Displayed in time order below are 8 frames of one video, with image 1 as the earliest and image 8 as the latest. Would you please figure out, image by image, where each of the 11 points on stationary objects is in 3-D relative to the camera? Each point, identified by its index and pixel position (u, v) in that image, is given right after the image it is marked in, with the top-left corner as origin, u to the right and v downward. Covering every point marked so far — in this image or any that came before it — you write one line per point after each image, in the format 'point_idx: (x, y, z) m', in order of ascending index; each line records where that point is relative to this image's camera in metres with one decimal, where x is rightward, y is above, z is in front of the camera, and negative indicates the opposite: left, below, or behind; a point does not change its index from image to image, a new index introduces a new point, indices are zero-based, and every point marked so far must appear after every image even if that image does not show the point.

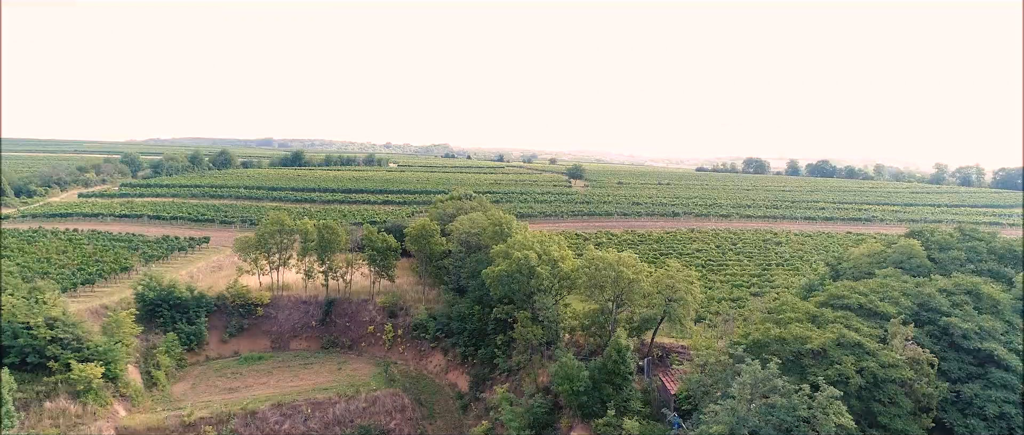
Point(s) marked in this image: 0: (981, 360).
0: (+13.1, -4.0, +18.8) m
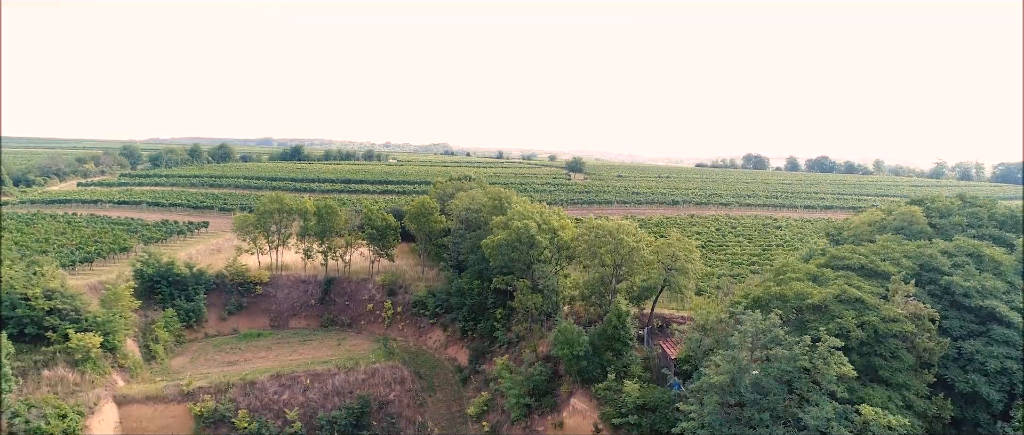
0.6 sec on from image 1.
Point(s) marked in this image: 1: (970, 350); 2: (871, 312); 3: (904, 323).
0: (+13.1, -2.8, +18.8) m
1: (+12.1, -3.5, +17.9) m
2: (+9.2, -2.4, +17.3) m
3: (+9.8, -2.7, +16.9) m
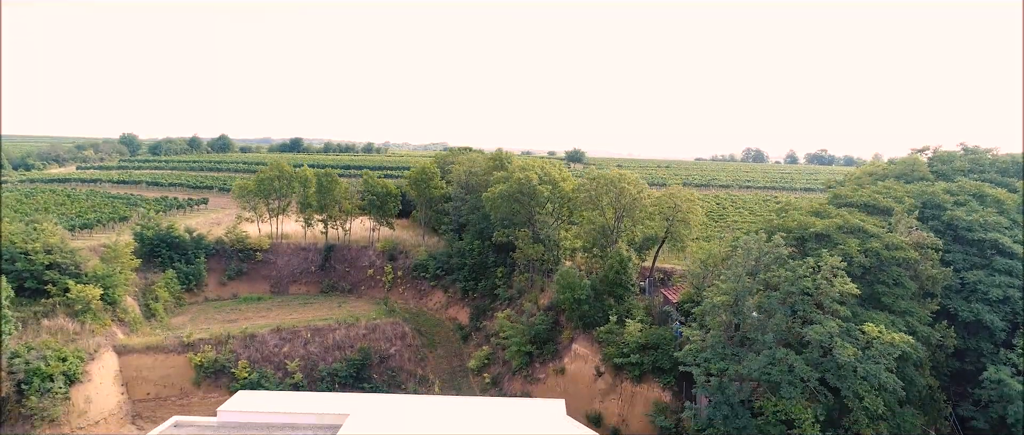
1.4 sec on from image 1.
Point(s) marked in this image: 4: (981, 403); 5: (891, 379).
0: (+13.1, -0.9, +18.7) m
1: (+12.2, -1.6, +17.9) m
2: (+9.3, -0.6, +17.3) m
3: (+9.9, -0.8, +16.9) m
4: (+11.9, -4.7, +17.1) m
5: (+8.4, -3.5, +14.9) m
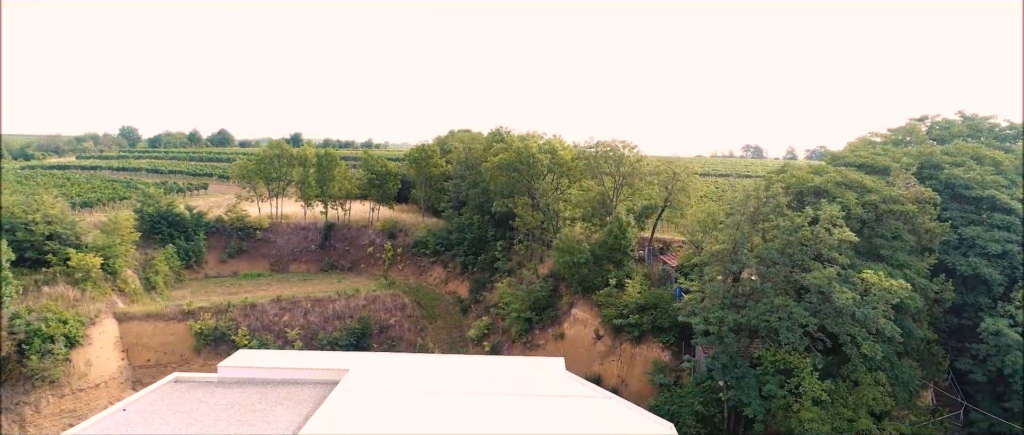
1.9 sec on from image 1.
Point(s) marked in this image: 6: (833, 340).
0: (+13.1, +0.2, +18.8) m
1: (+12.2, -0.5, +18.0) m
2: (+9.3, +0.6, +17.3) m
3: (+9.9, +0.4, +17.0) m
4: (+11.9, -3.5, +17.2) m
5: (+8.3, -2.4, +15.0) m
6: (+7.4, -2.9, +15.6) m
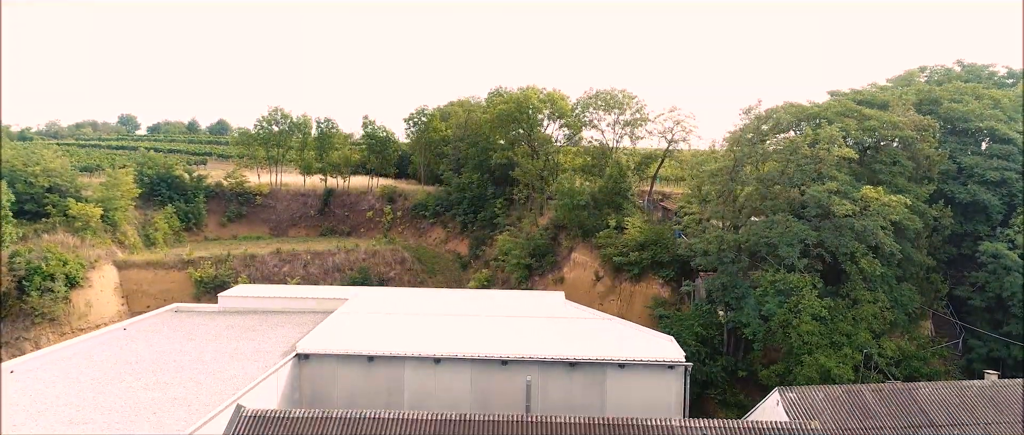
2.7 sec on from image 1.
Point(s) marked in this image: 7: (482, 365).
0: (+13.1, +2.1, +18.9) m
1: (+12.2, +1.4, +18.0) m
2: (+9.3, +2.5, +17.4) m
3: (+9.9, +2.2, +17.0) m
4: (+11.9, -1.6, +17.2) m
5: (+8.4, -0.5, +15.0) m
6: (+7.4, -1.0, +15.7) m
7: (-0.6, -2.9, +13.4) m
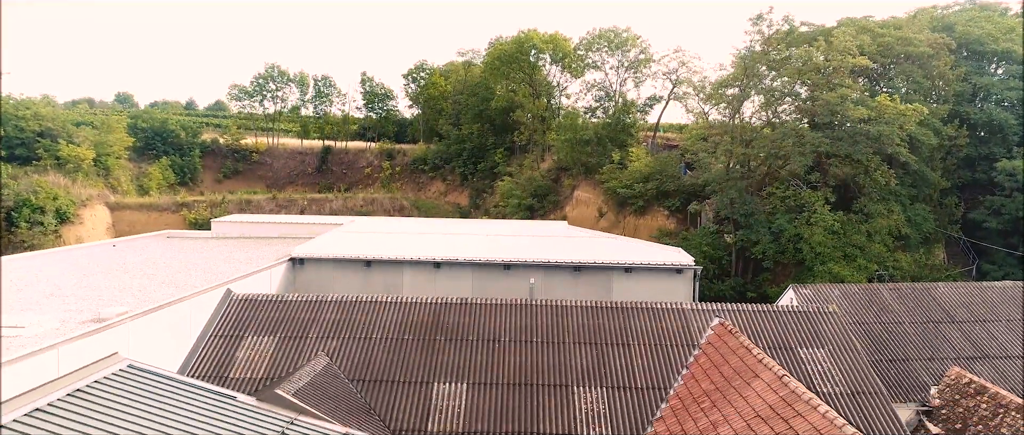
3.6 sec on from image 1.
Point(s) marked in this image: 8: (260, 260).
0: (+13.2, +4.1, +18.3) m
1: (+12.2, +3.4, +17.5) m
2: (+9.3, +4.5, +16.8) m
3: (+9.9, +4.2, +16.5) m
4: (+11.9, +0.3, +16.7) m
5: (+8.4, +1.5, +14.5) m
6: (+7.5, +1.0, +15.2) m
7: (-0.5, -1.0, +12.9) m
8: (-5.1, -0.9, +13.6) m
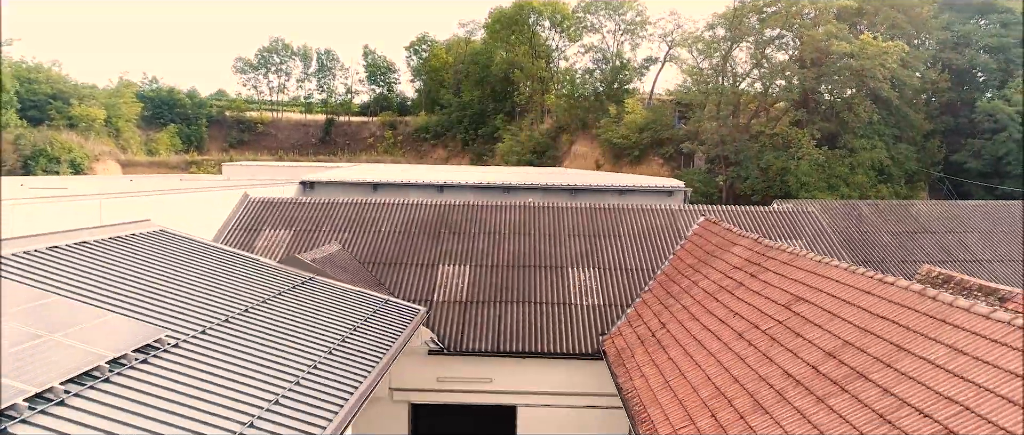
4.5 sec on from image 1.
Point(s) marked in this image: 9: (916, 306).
0: (+13.2, +5.6, +19.0) m
1: (+12.2, +4.9, +18.1) m
2: (+9.3, +6.0, +17.5) m
3: (+9.9, +5.7, +17.1) m
4: (+11.9, +1.9, +17.4) m
5: (+8.4, +3.0, +15.2) m
6: (+7.5, +2.5, +15.8) m
7: (-0.6, +0.5, +13.6) m
8: (-5.1, +0.6, +14.3) m
9: (+2.7, -0.6, +4.5) m
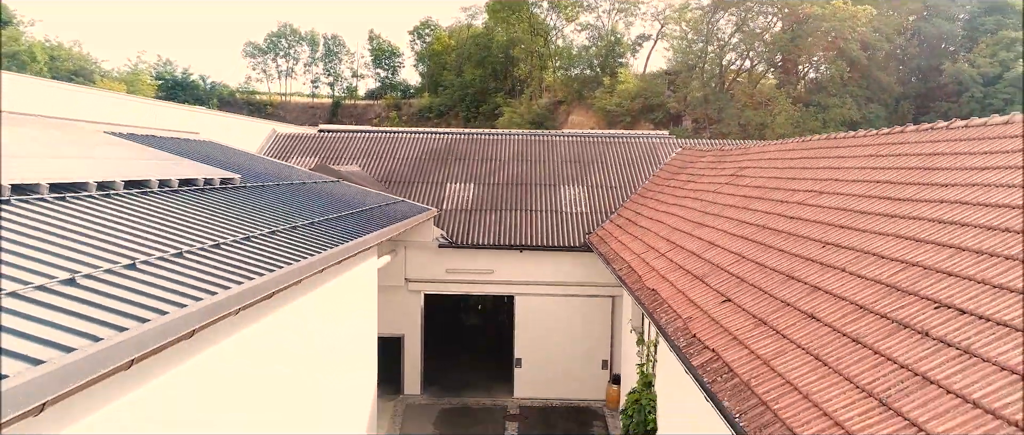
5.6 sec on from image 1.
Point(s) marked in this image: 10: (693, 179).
0: (+13.2, +6.8, +20.3) m
1: (+12.2, +6.1, +19.5) m
2: (+9.3, +7.2, +18.8) m
3: (+9.9, +6.9, +18.4) m
4: (+11.9, +3.1, +18.7) m
5: (+8.4, +4.2, +16.5) m
6: (+7.5, +3.7, +17.2) m
7: (-0.6, +1.7, +14.9) m
8: (-5.1, +1.9, +15.7) m
9: (+2.7, +0.6, +5.9) m
10: (+2.3, +0.5, +8.5) m
